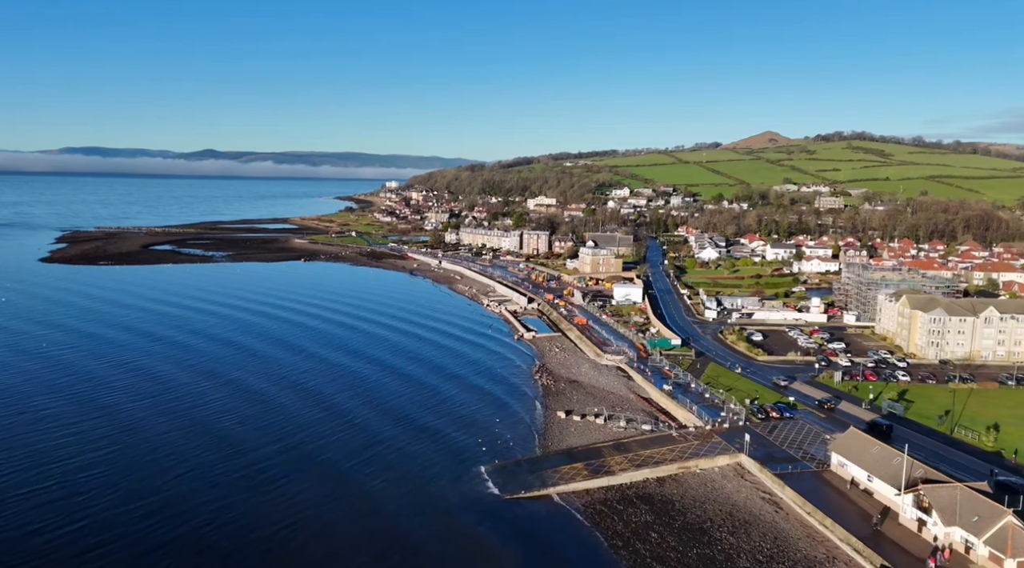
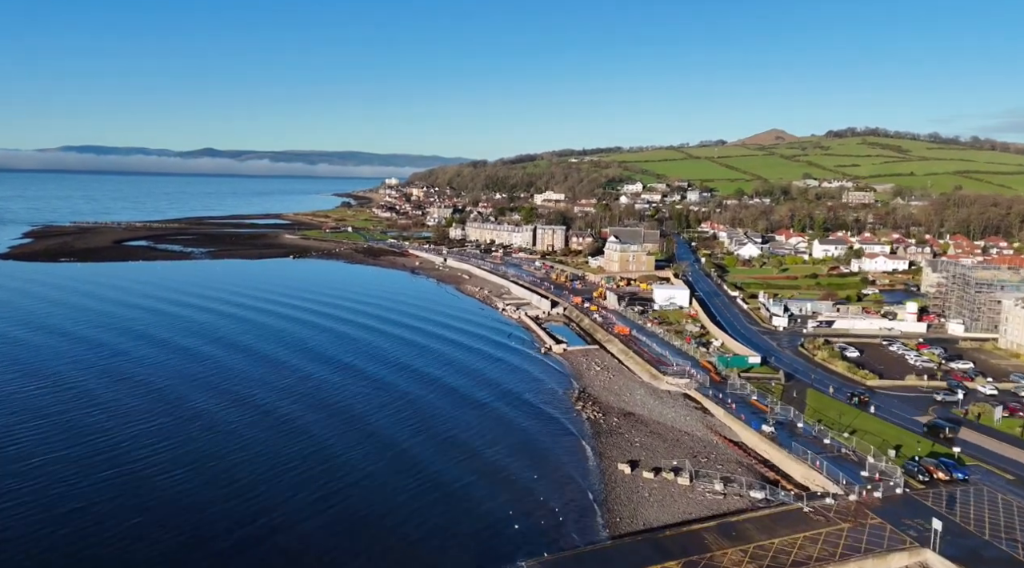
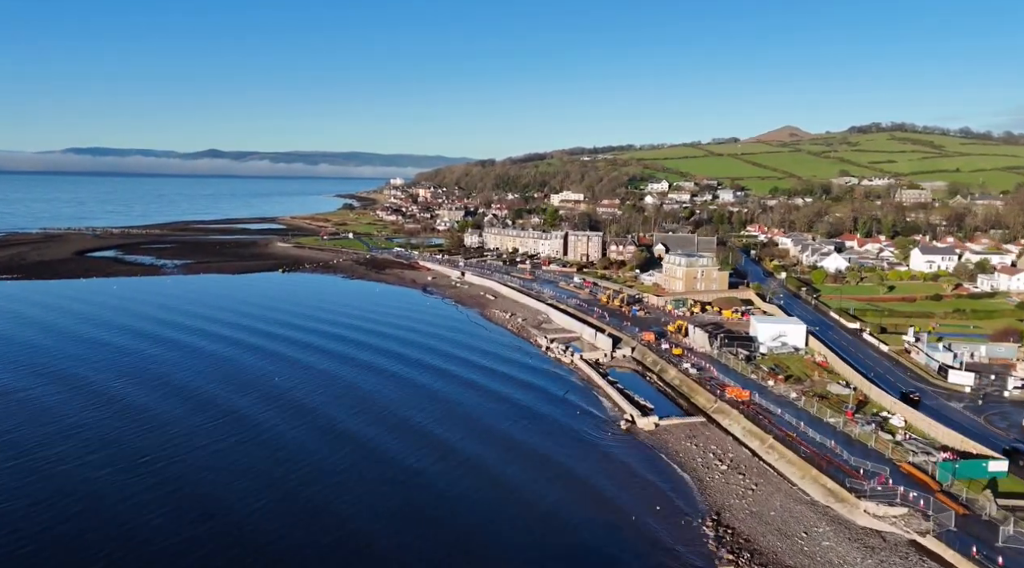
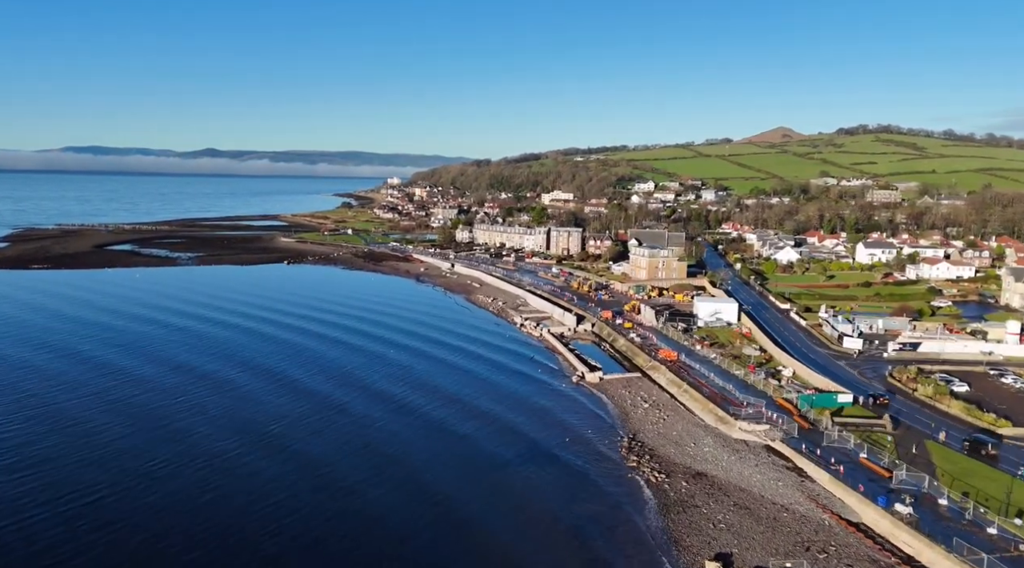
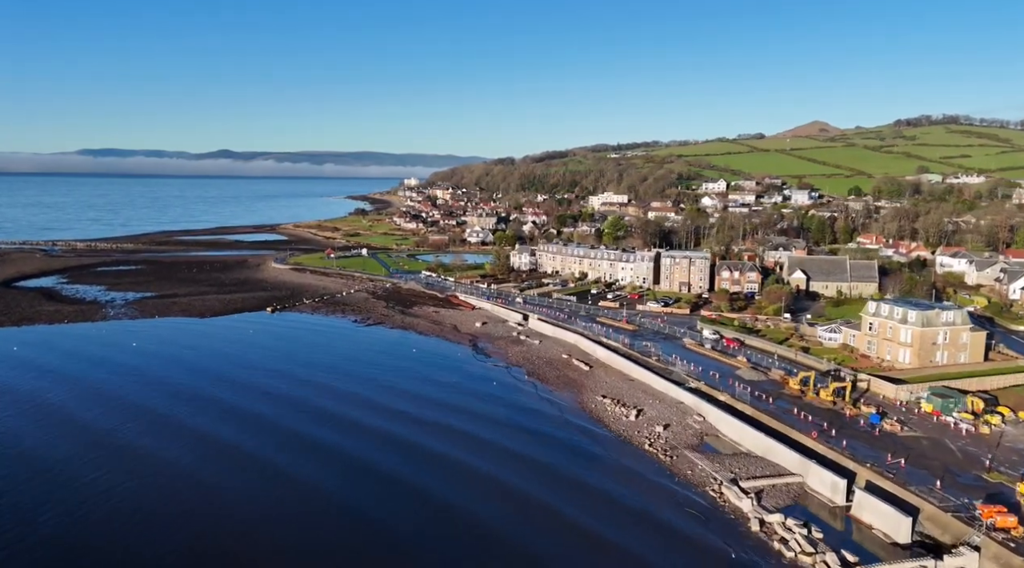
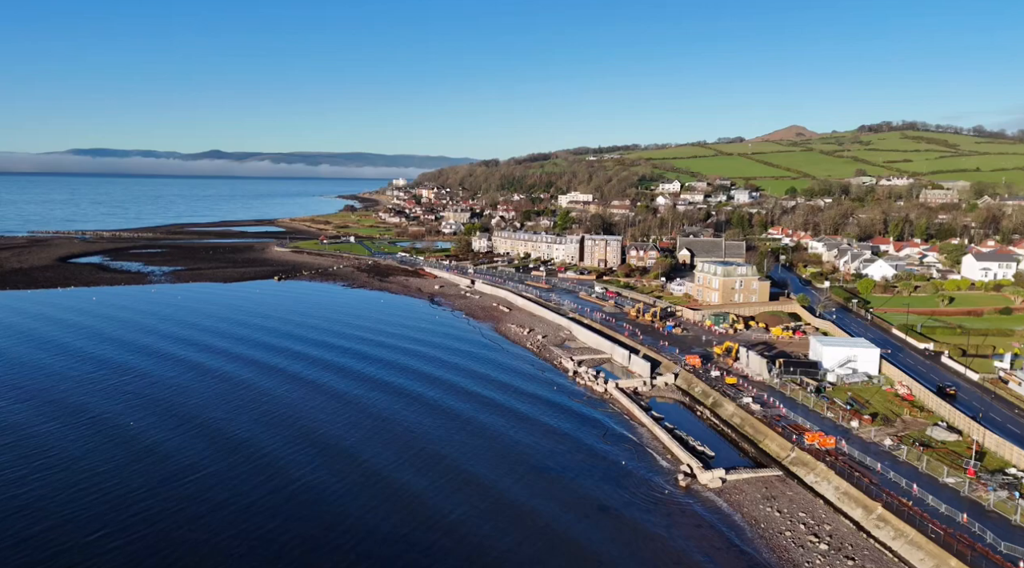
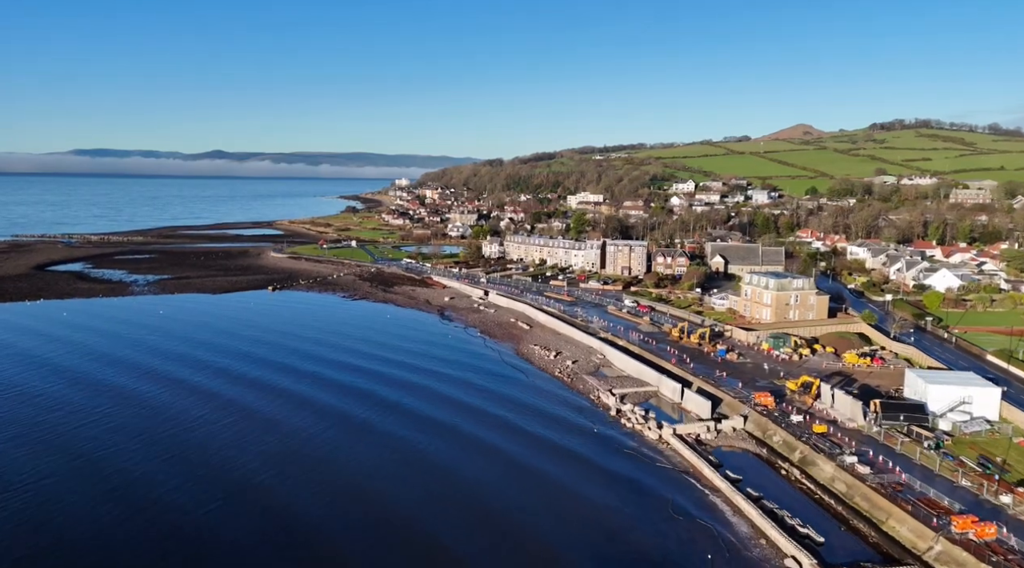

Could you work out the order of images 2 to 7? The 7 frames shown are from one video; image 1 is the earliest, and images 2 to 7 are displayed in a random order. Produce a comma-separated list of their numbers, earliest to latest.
2, 4, 3, 6, 7, 5
